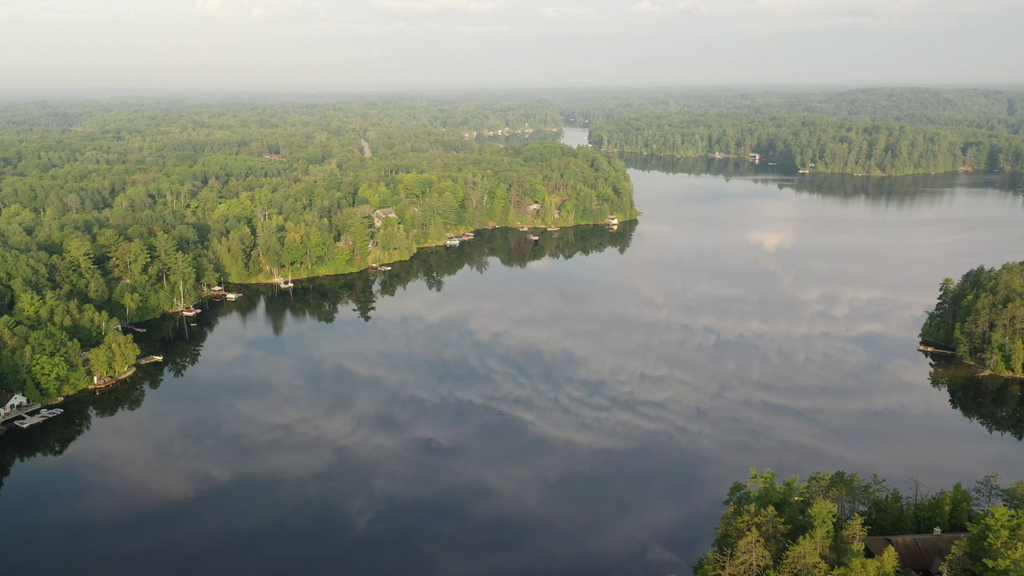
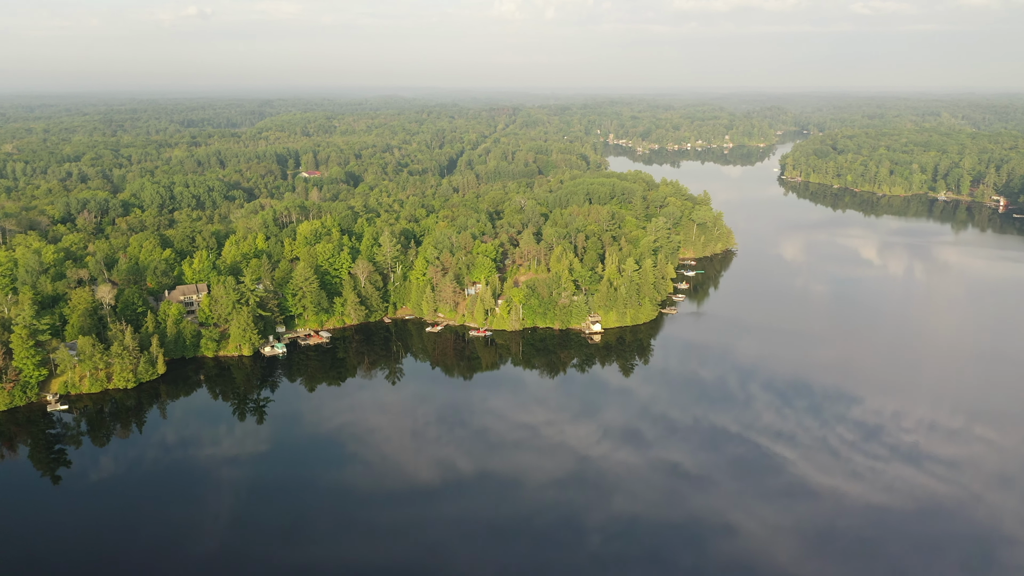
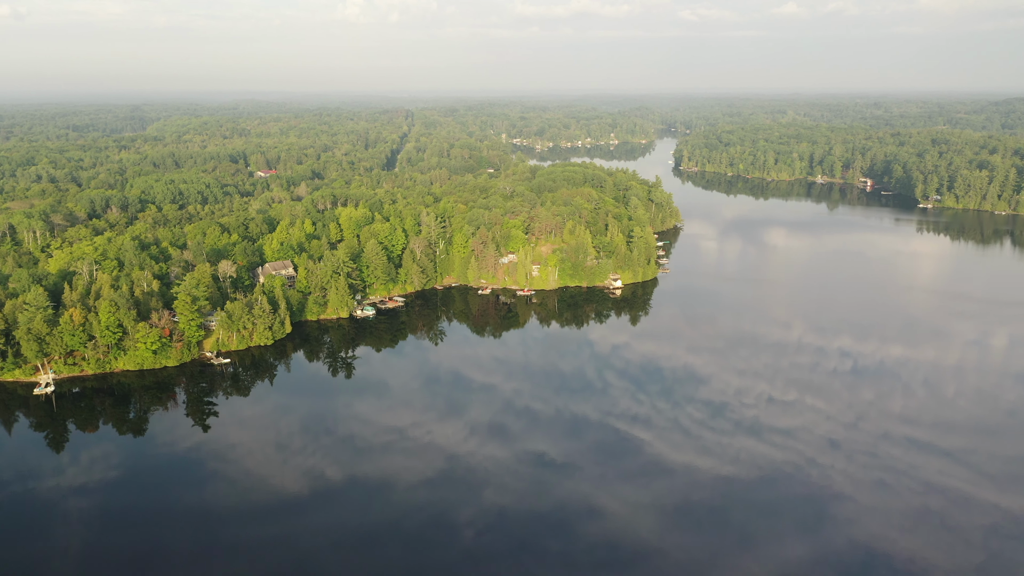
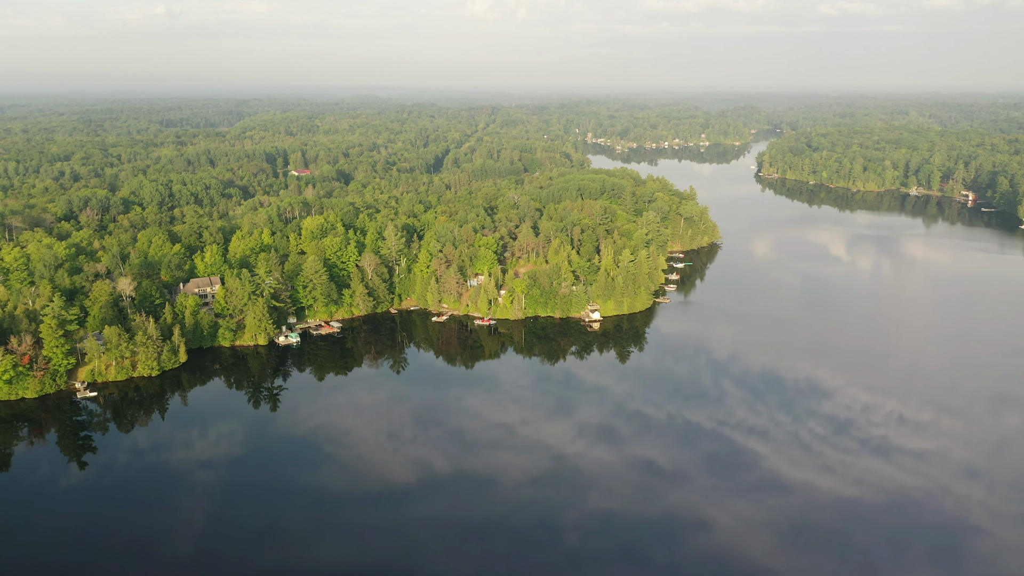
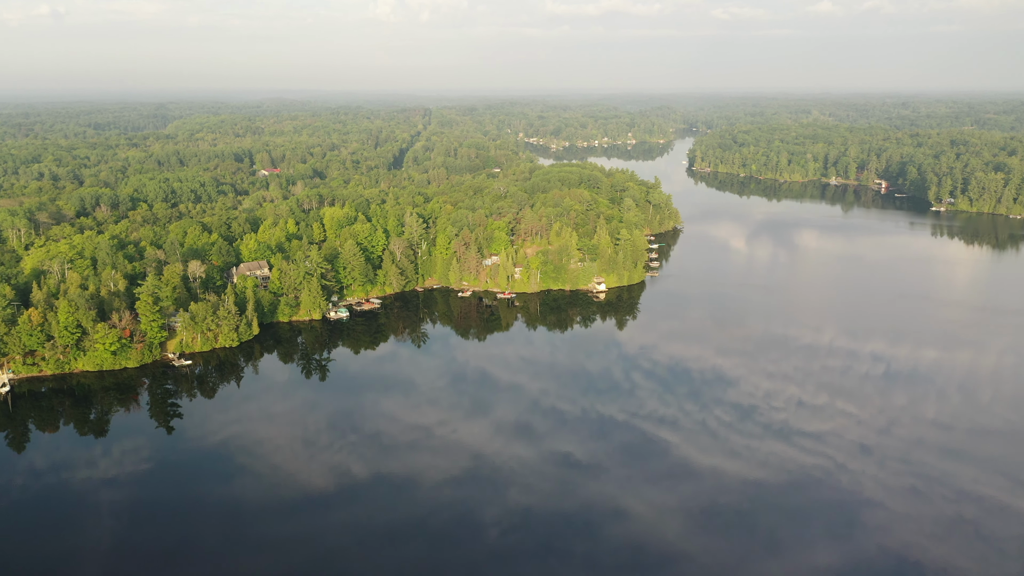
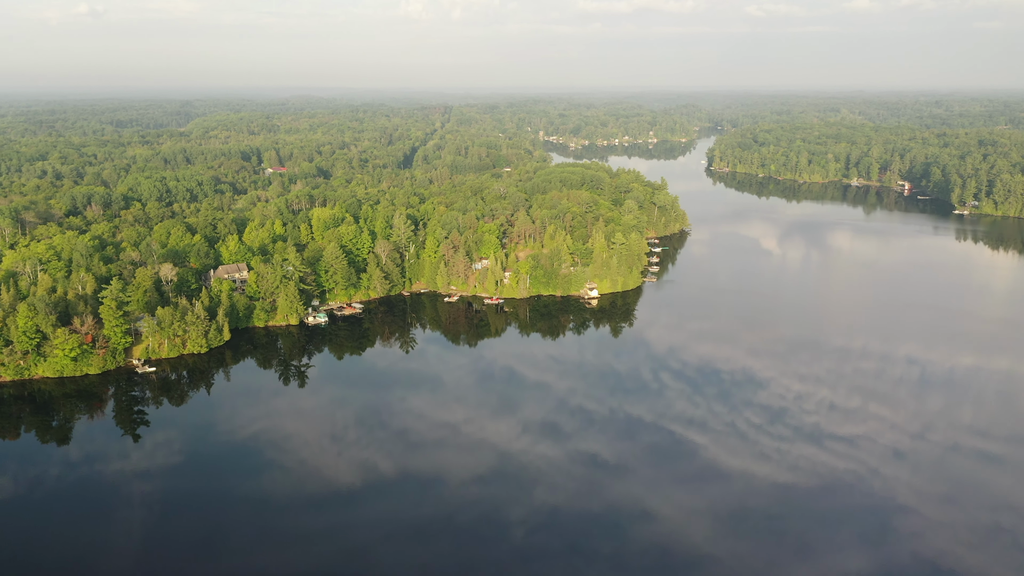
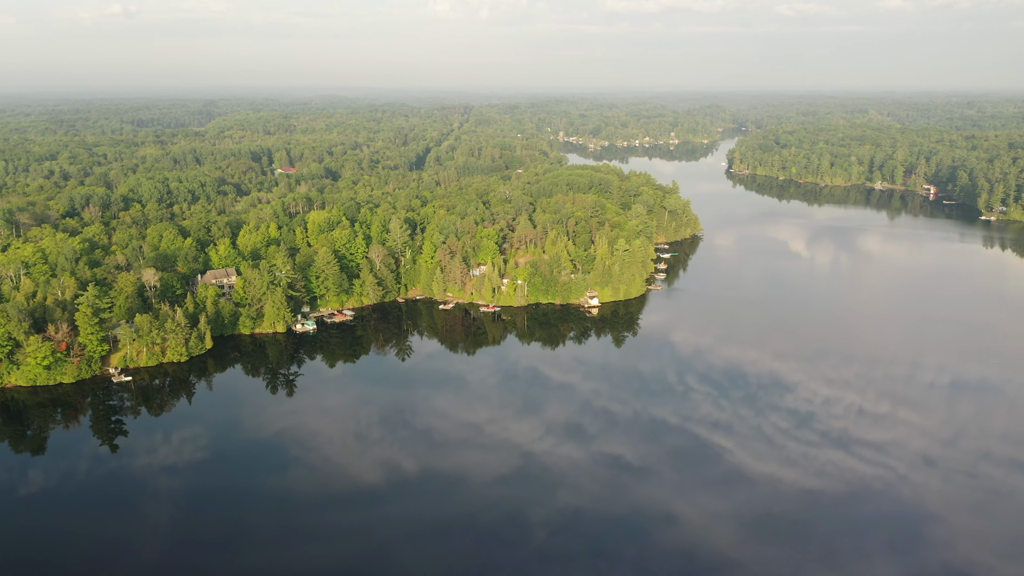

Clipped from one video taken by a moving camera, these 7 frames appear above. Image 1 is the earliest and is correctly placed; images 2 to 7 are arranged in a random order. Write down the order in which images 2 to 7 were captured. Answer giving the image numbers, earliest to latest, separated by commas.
3, 5, 6, 7, 4, 2
